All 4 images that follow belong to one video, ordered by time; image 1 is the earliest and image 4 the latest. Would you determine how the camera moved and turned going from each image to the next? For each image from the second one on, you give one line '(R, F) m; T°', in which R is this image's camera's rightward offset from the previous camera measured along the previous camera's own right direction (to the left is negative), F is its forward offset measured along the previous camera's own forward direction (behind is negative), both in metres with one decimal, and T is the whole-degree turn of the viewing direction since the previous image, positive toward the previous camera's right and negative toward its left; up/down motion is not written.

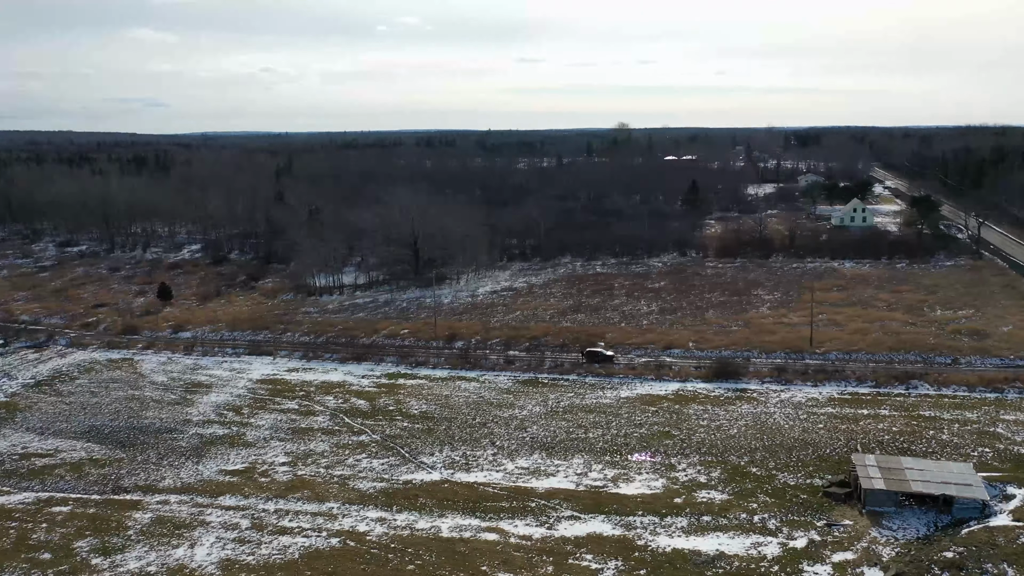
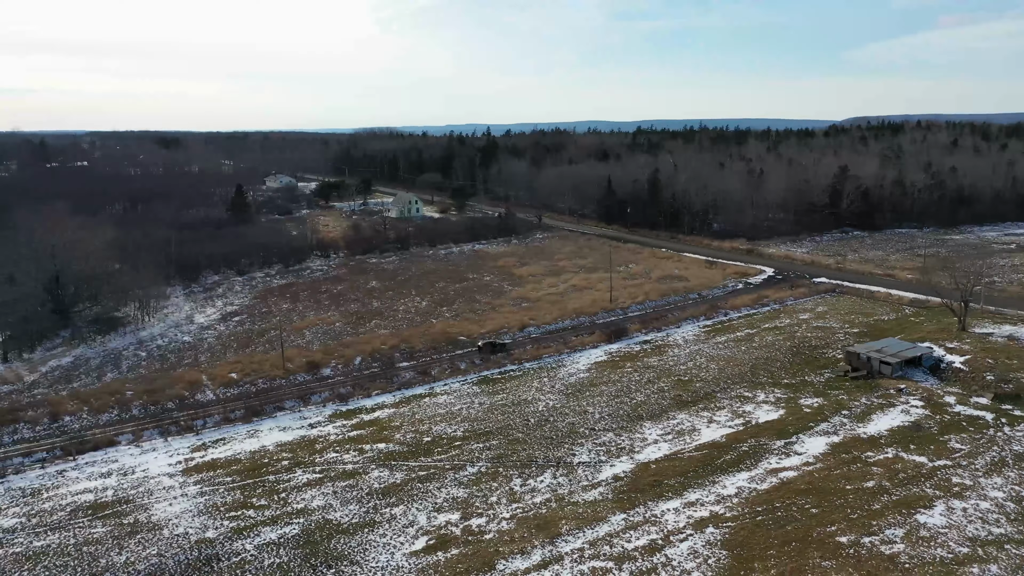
(-18.3, +8.3) m; +49°
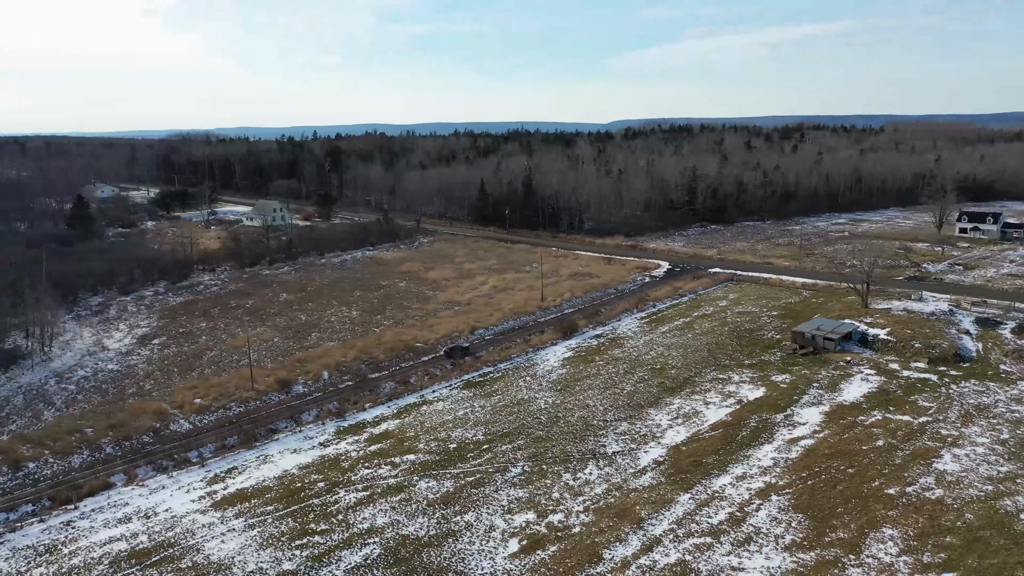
(-6.2, +0.4) m; +15°
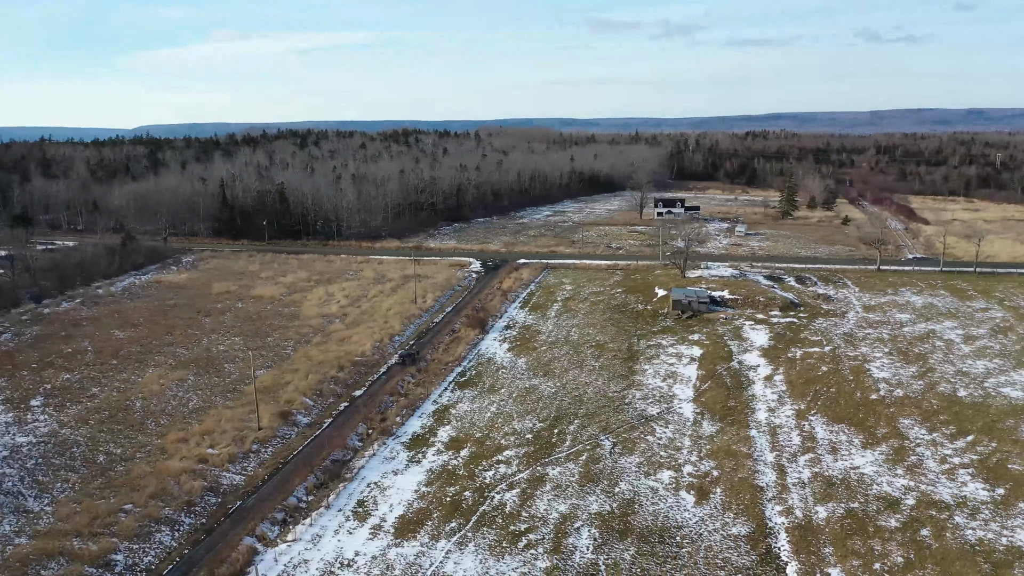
(-13.4, +2.2) m; +30°
